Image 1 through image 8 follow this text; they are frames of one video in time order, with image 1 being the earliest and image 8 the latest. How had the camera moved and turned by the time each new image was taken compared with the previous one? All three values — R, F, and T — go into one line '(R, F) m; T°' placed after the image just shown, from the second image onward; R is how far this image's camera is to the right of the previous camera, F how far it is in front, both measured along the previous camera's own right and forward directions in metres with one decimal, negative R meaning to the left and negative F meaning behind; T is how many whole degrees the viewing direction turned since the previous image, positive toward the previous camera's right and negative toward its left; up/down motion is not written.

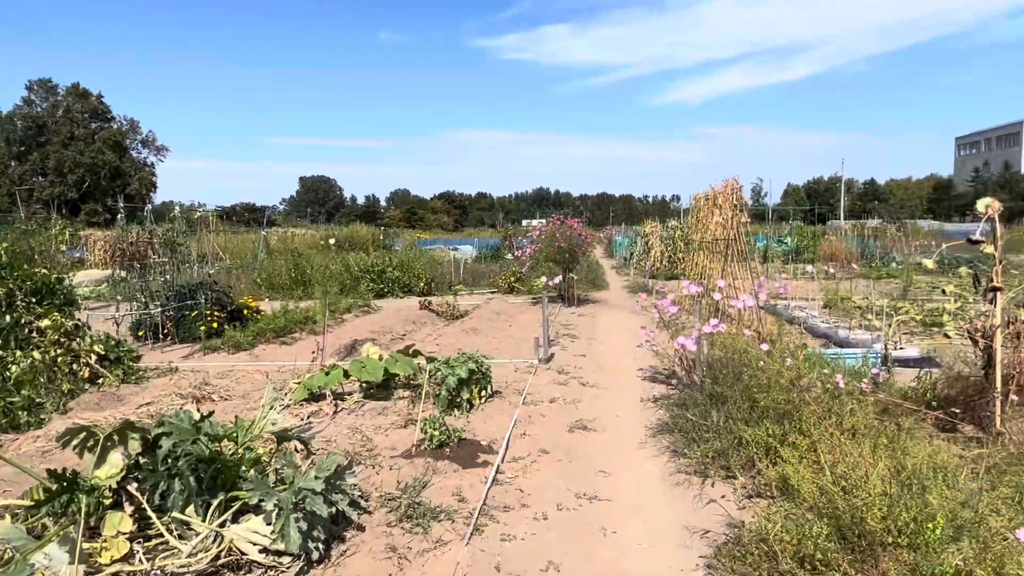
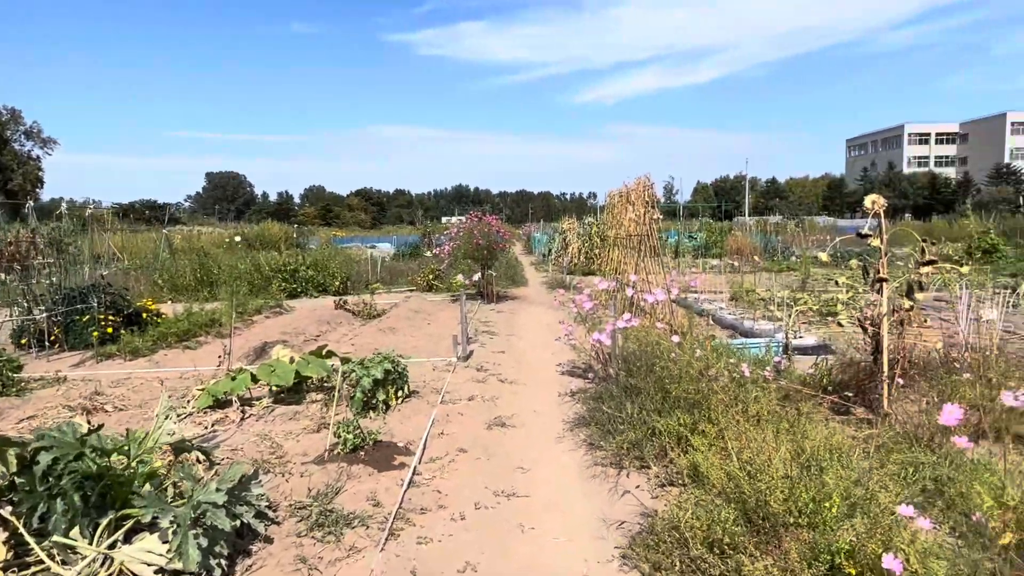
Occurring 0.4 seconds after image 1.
(0.0, 0.0) m; +7°
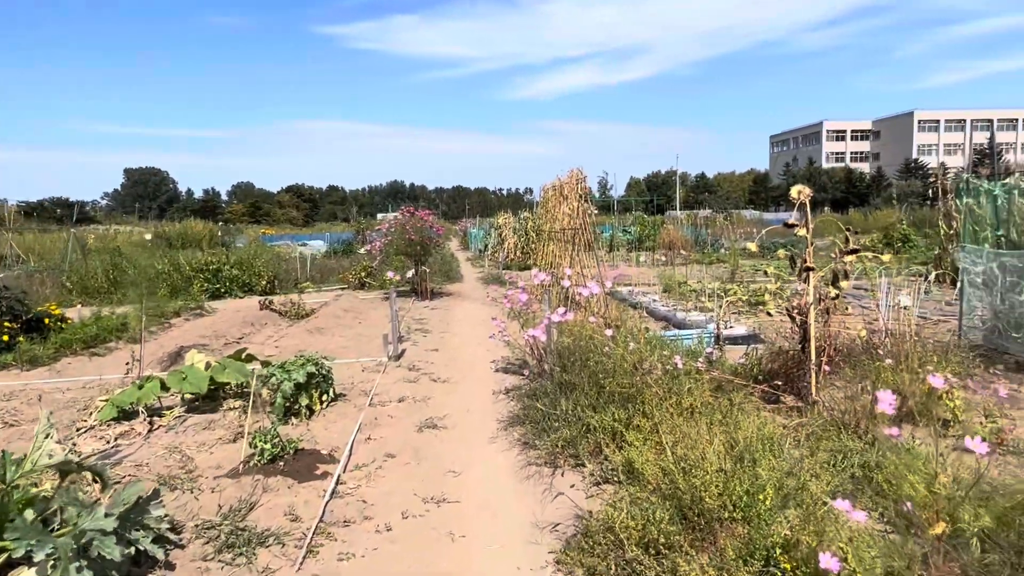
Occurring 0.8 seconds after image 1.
(+0.1, +0.2) m; +5°
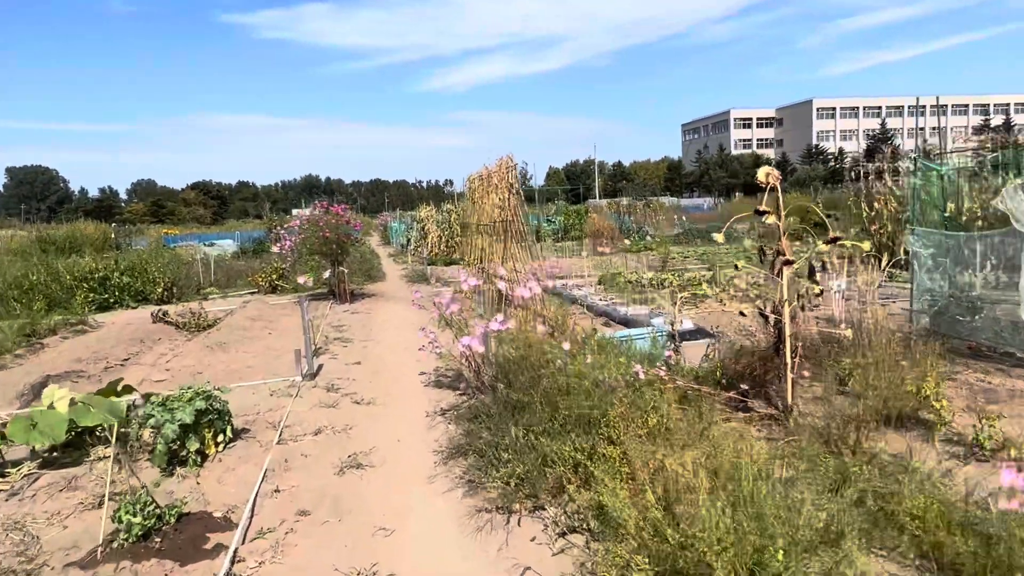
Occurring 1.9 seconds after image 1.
(-0.1, +0.7) m; +7°
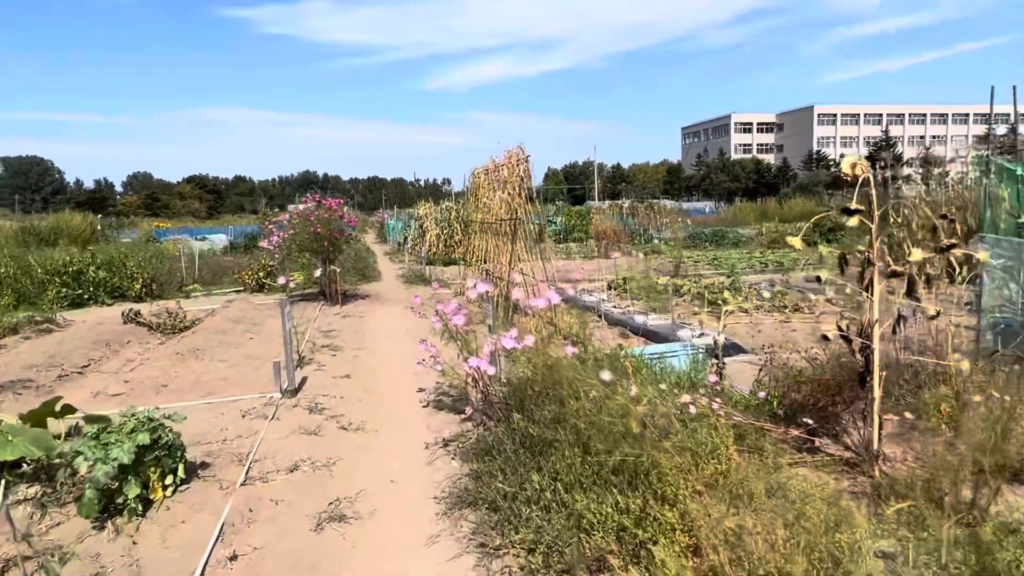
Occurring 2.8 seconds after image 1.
(-0.1, +0.7) m; 0°
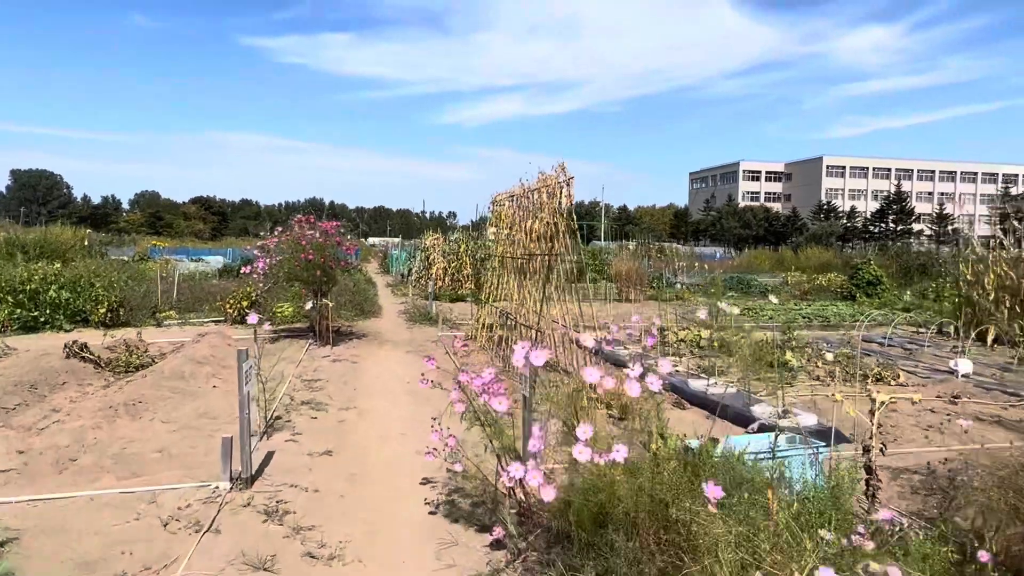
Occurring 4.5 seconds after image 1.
(-0.3, +1.3) m; 0°
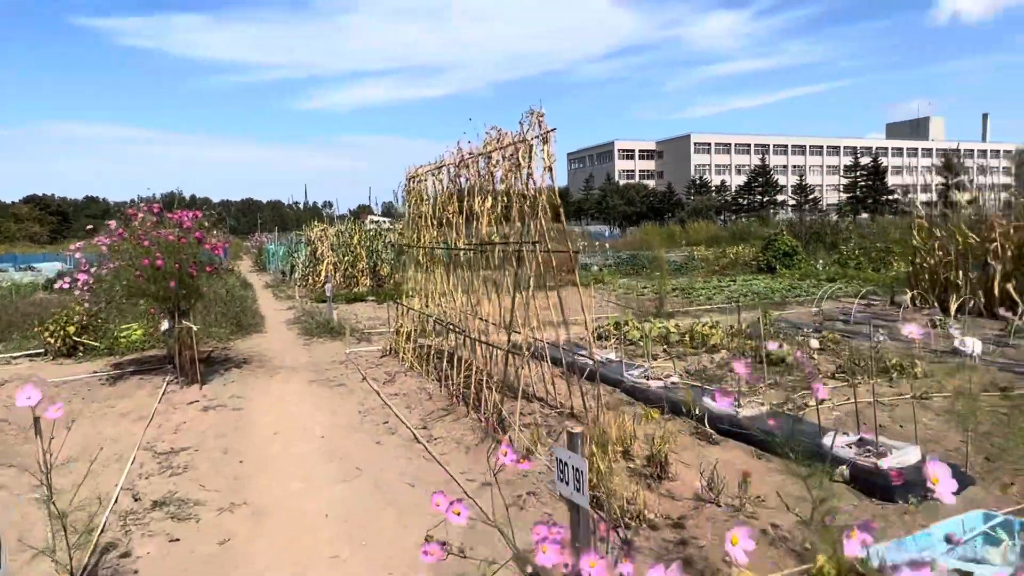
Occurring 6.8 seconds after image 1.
(-0.4, +1.8) m; +10°
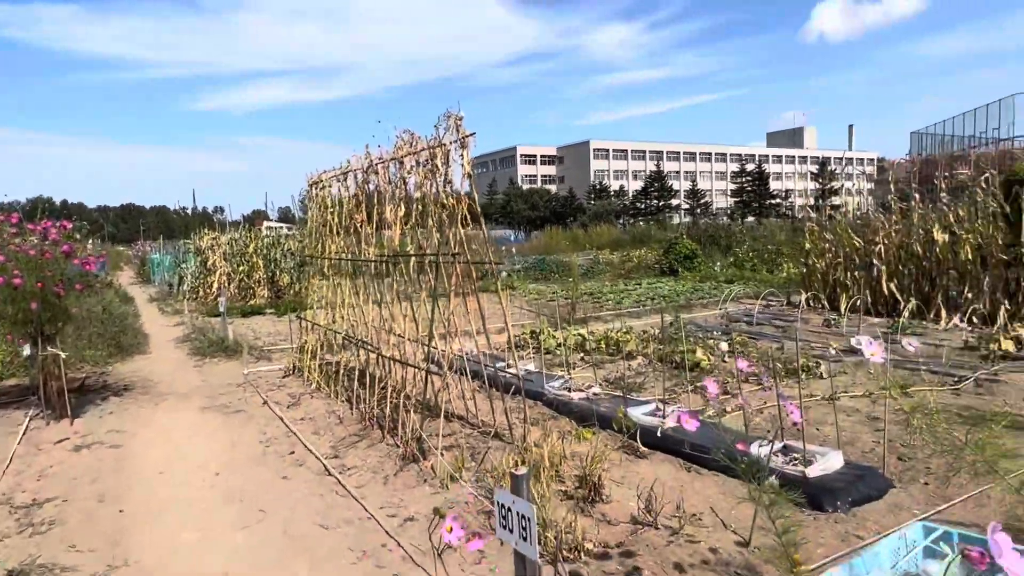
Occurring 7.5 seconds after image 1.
(-0.1, +0.2) m; +8°
